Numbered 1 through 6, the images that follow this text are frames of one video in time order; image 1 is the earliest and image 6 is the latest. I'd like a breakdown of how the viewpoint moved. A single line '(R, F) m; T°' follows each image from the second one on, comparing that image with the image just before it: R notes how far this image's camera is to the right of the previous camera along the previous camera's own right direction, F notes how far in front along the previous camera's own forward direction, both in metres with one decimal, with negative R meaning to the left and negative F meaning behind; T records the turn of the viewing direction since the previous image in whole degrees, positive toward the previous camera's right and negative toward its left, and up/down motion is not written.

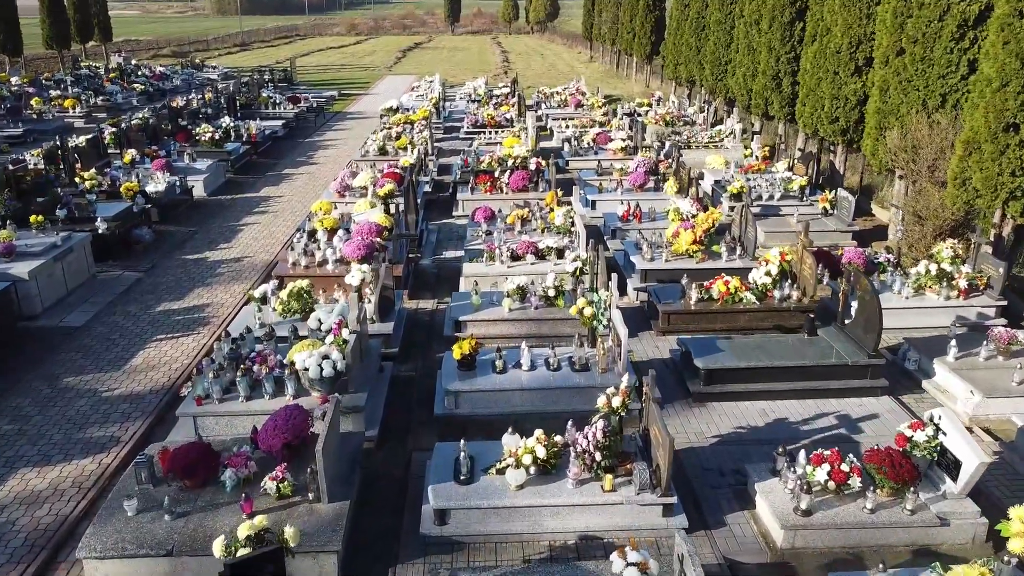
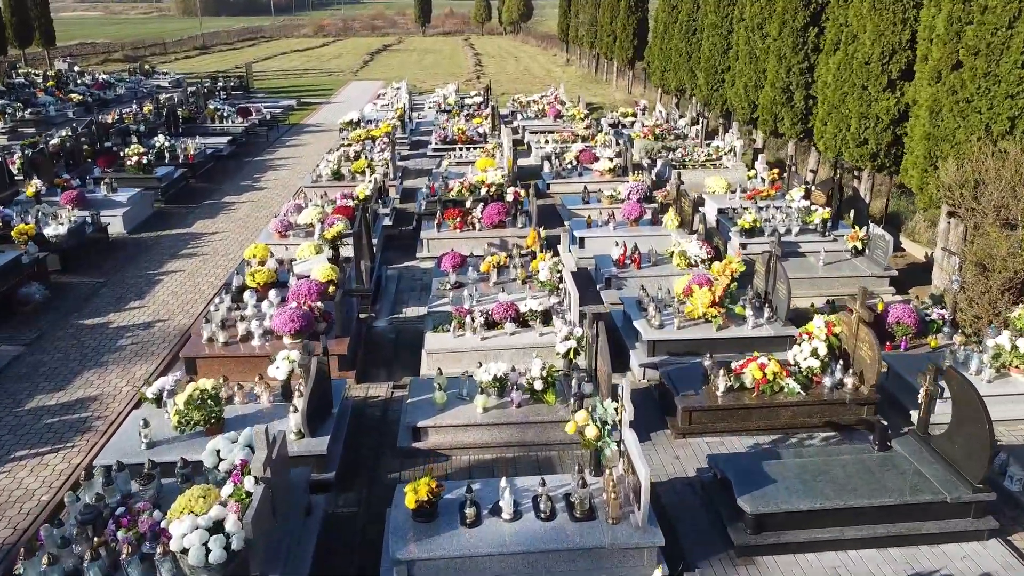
(0.0, +2.8) m; +2°
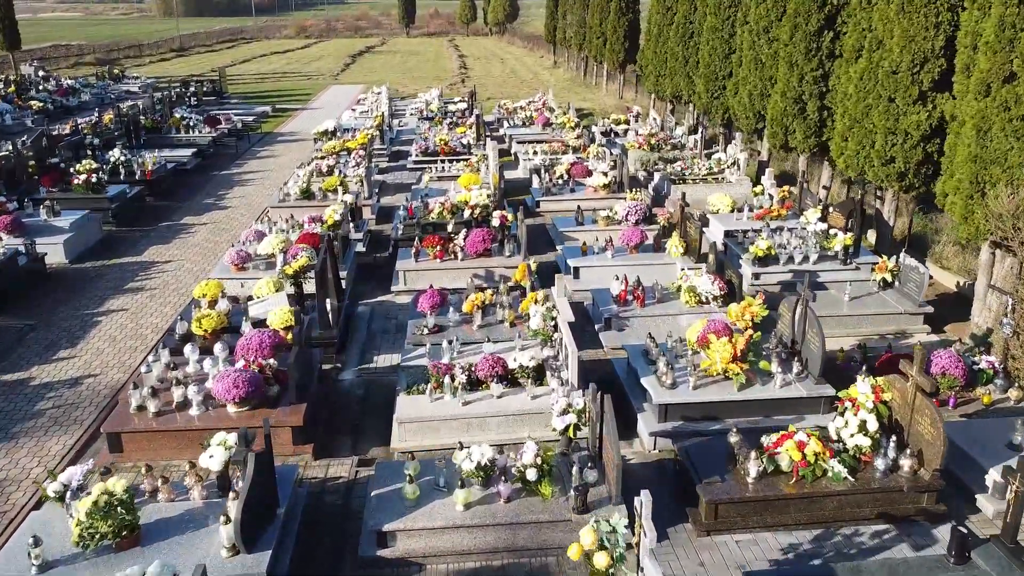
(0.0, +1.7) m; +1°
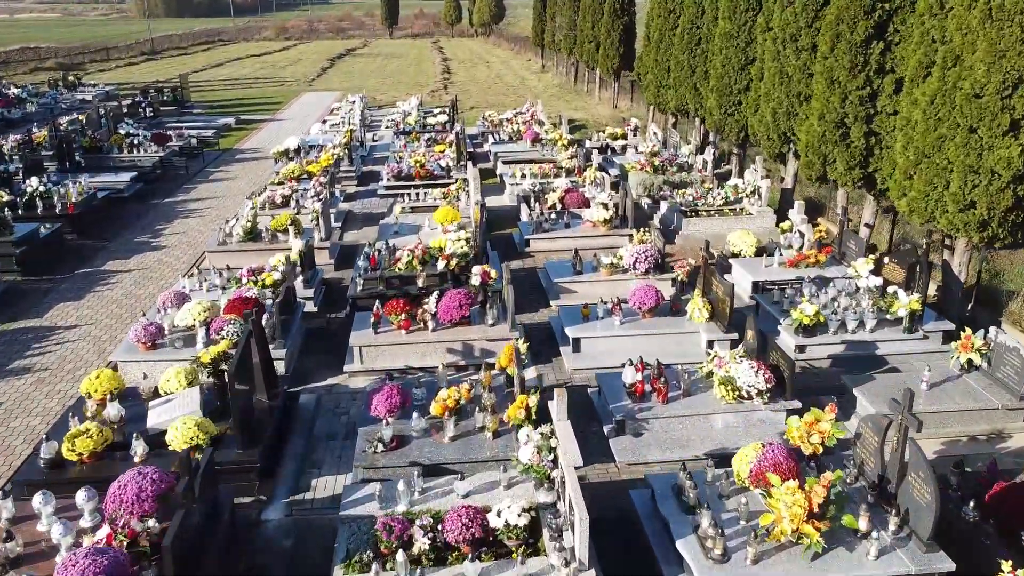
(+0.1, +2.9) m; +1°
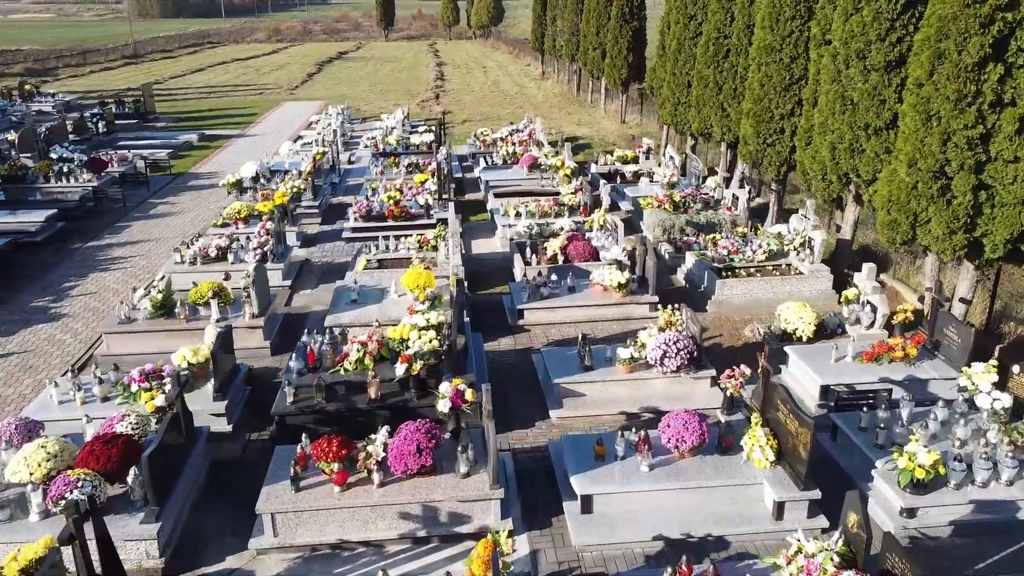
(+0.2, +3.5) m; 0°
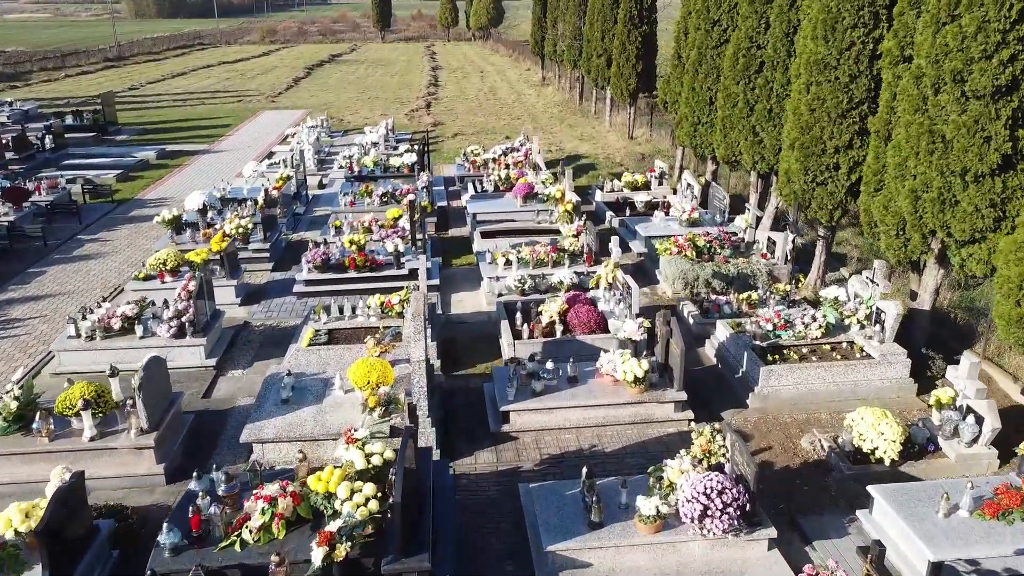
(+0.2, +3.1) m; 0°
